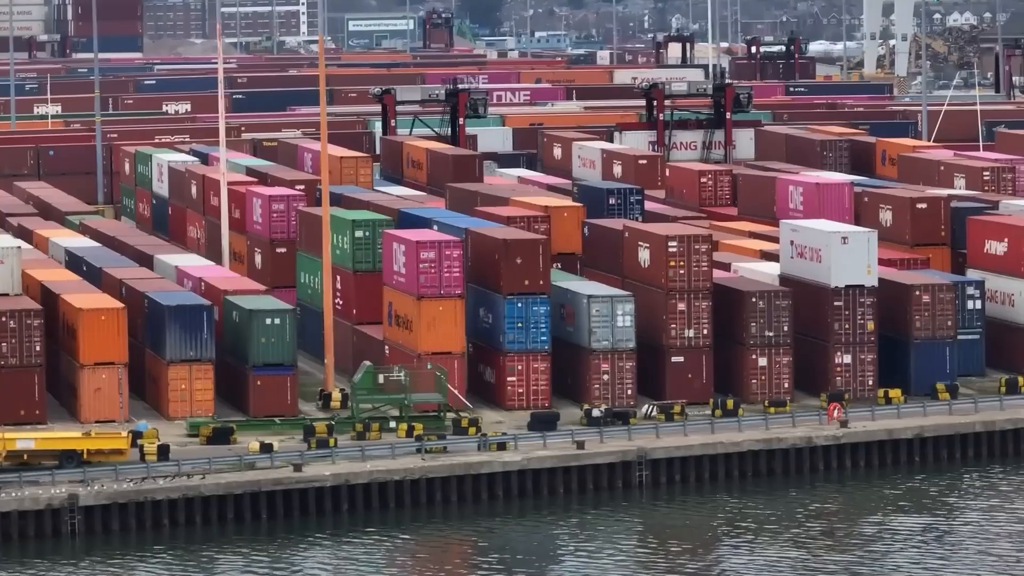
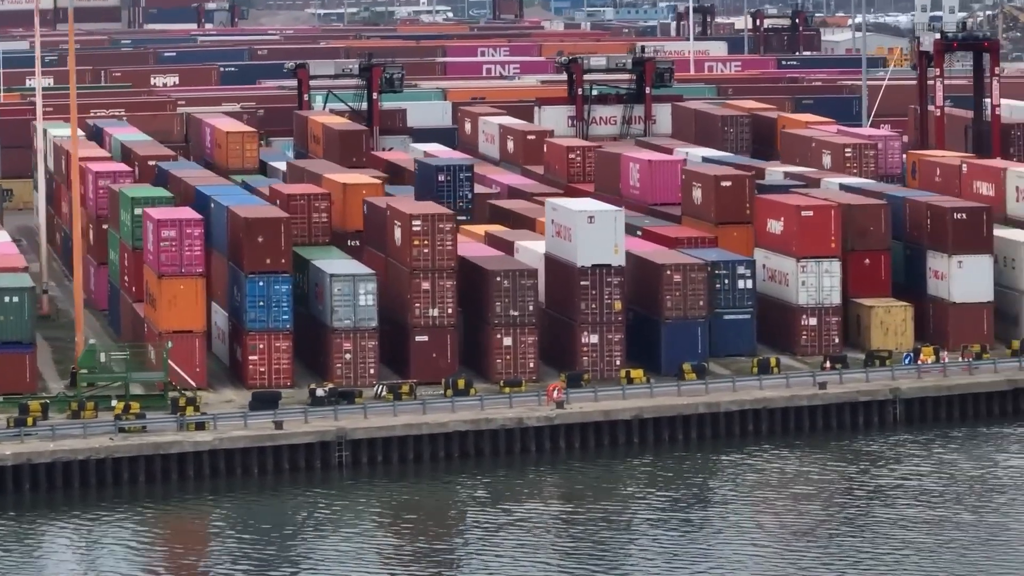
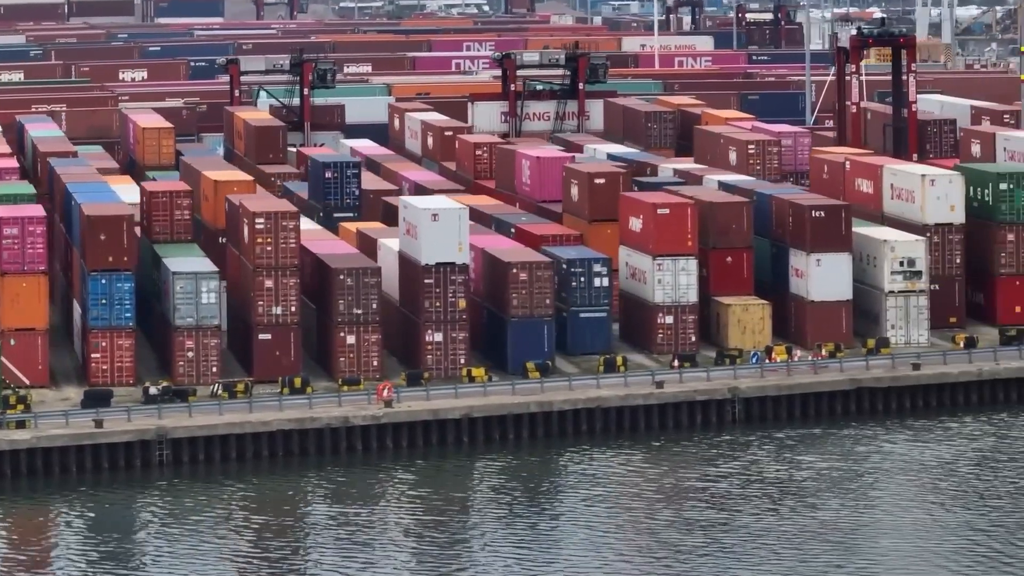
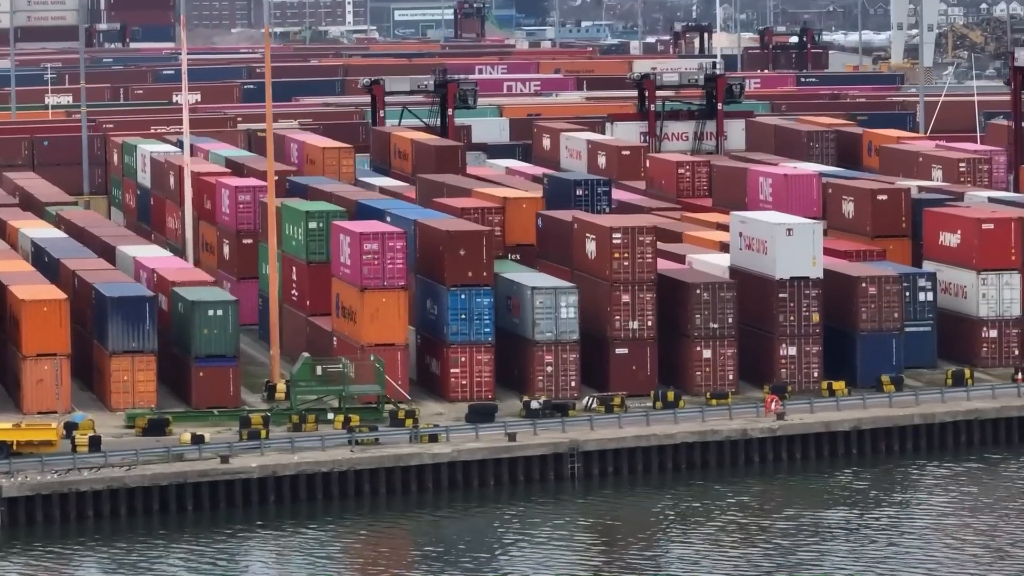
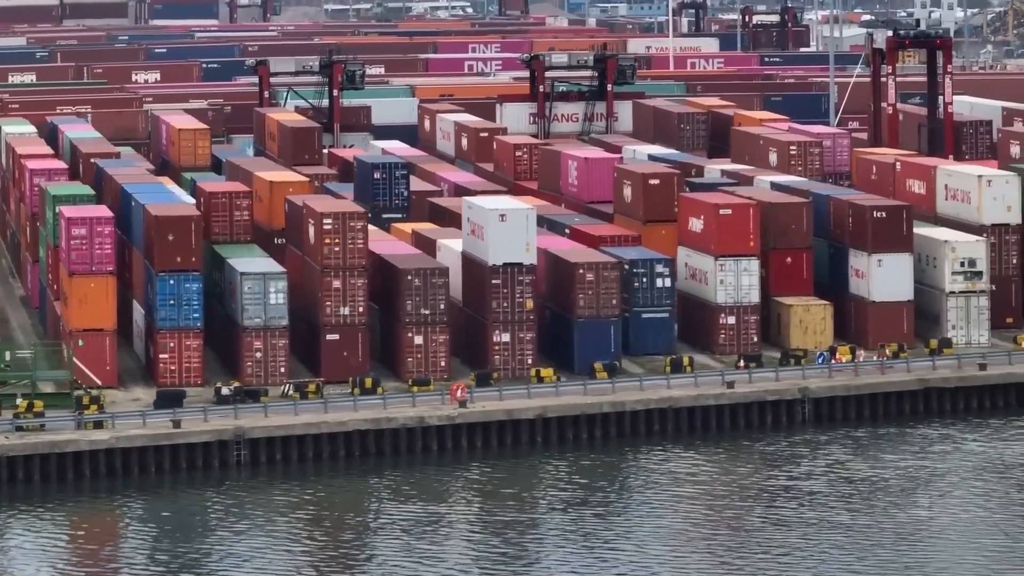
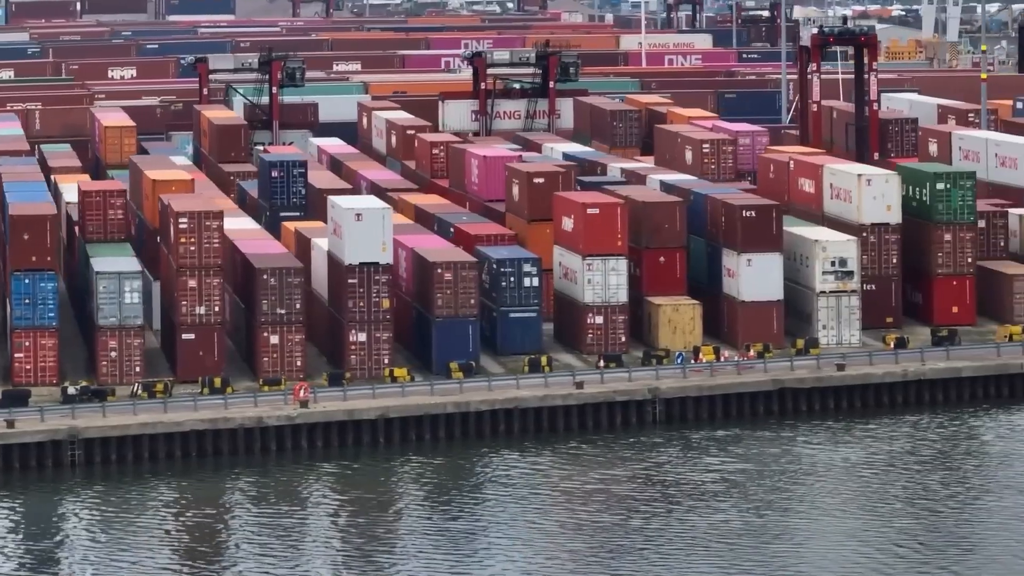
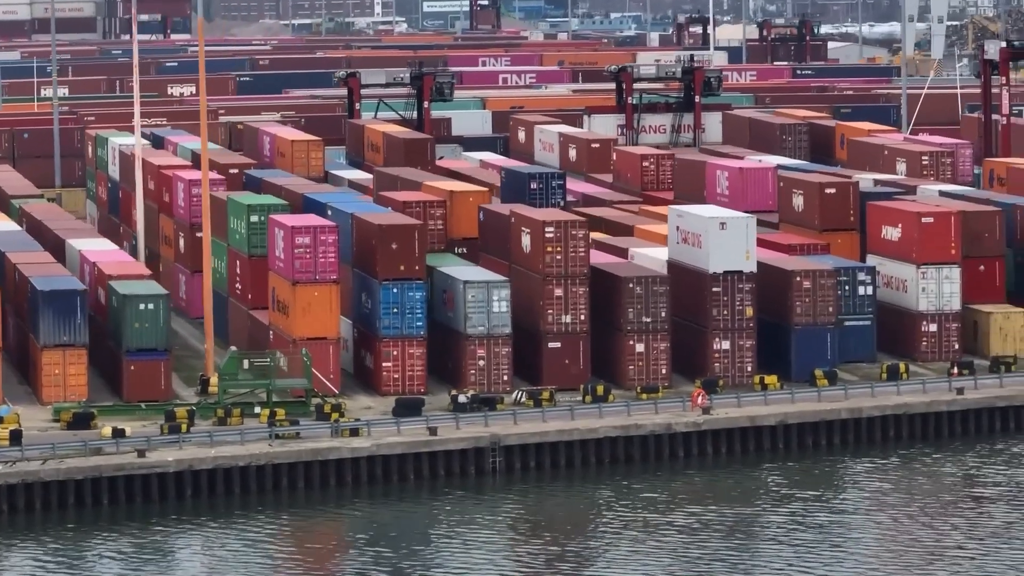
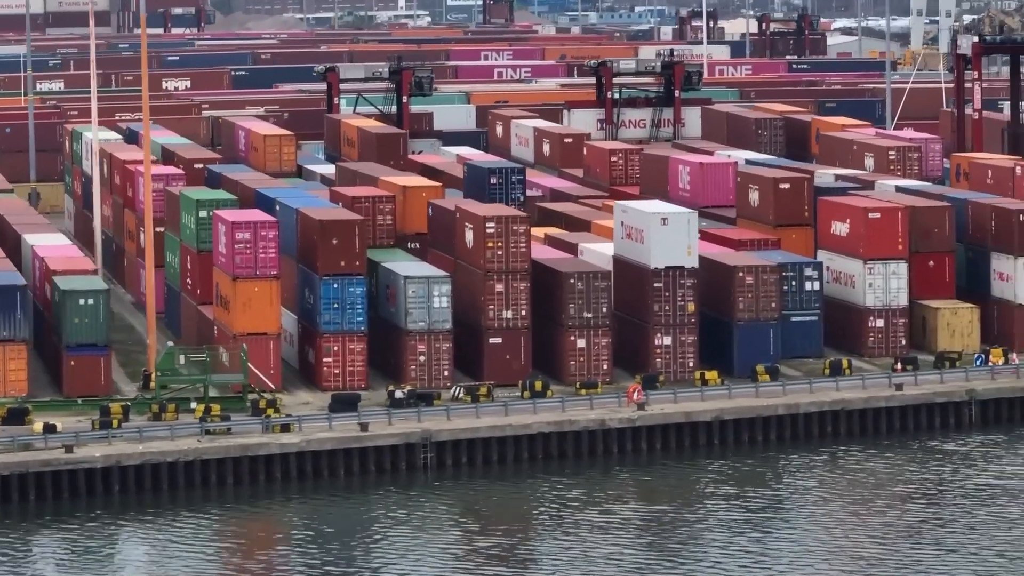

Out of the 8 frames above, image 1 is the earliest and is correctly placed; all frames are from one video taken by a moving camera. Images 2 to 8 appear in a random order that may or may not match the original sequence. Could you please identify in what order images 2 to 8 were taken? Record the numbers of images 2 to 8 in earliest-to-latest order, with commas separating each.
4, 7, 8, 2, 5, 3, 6
